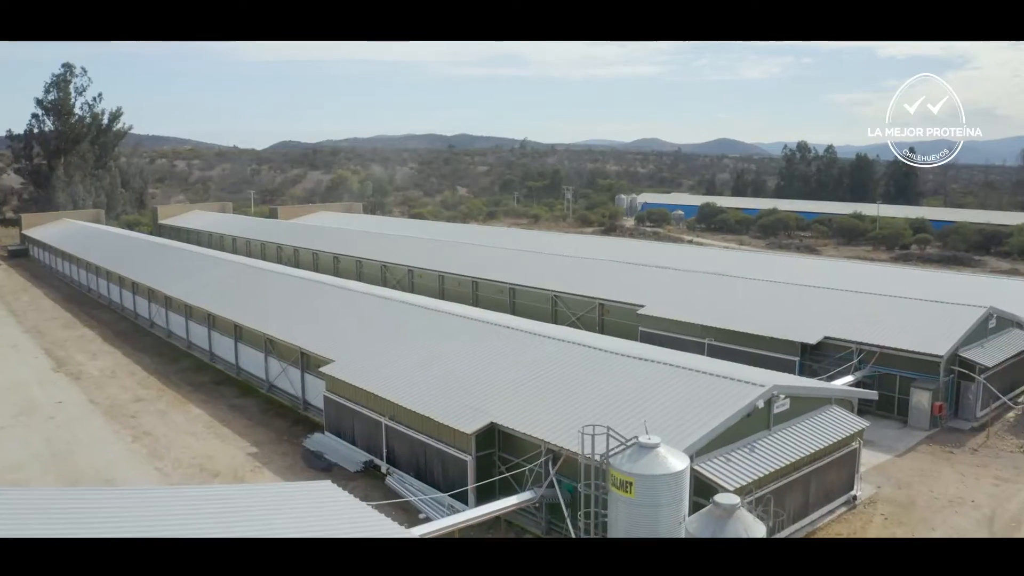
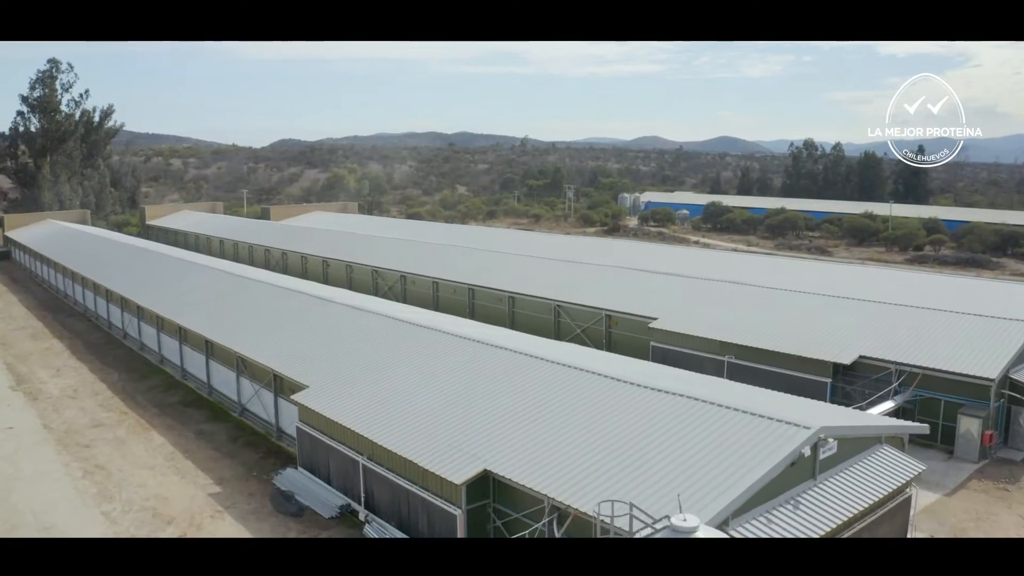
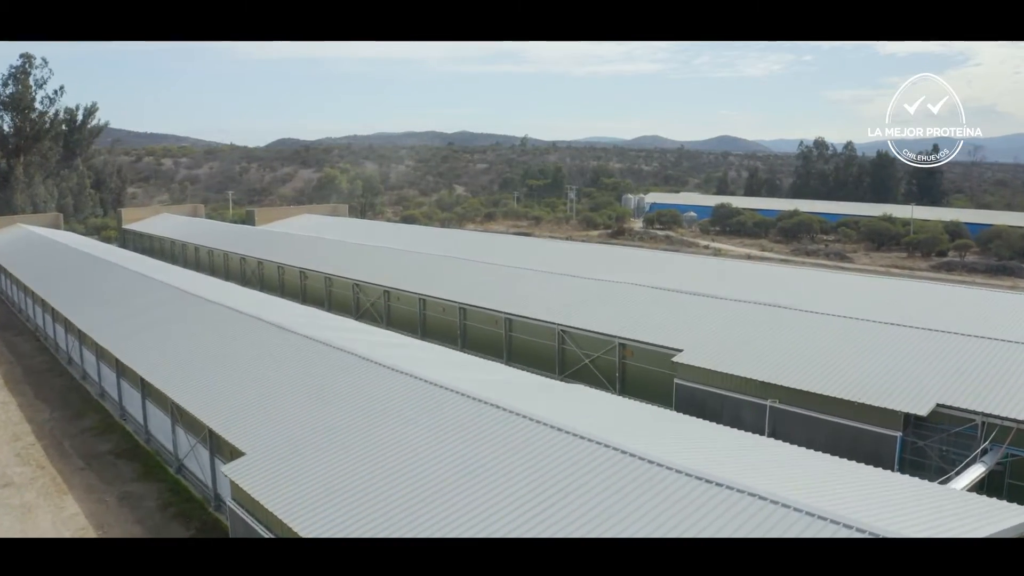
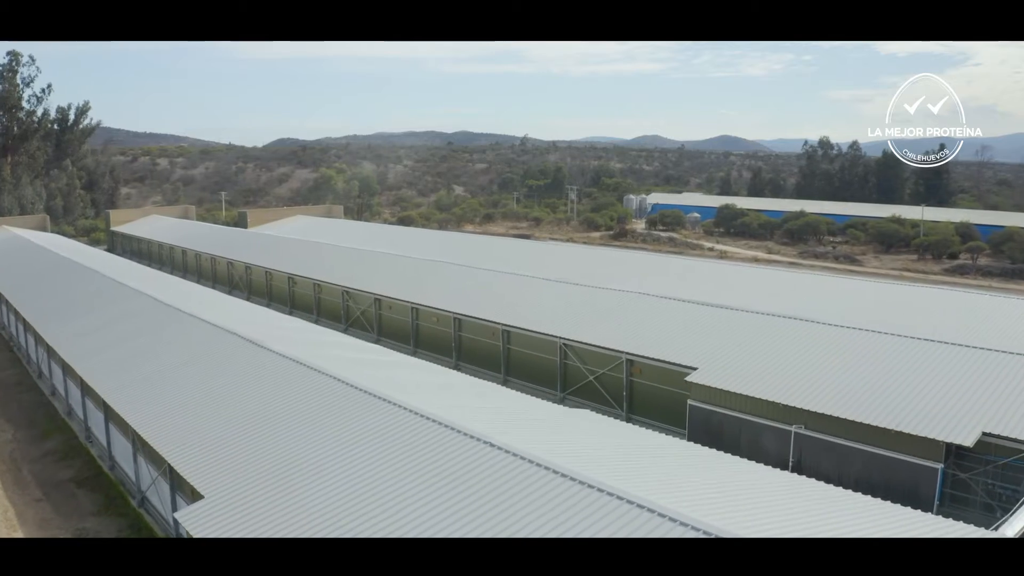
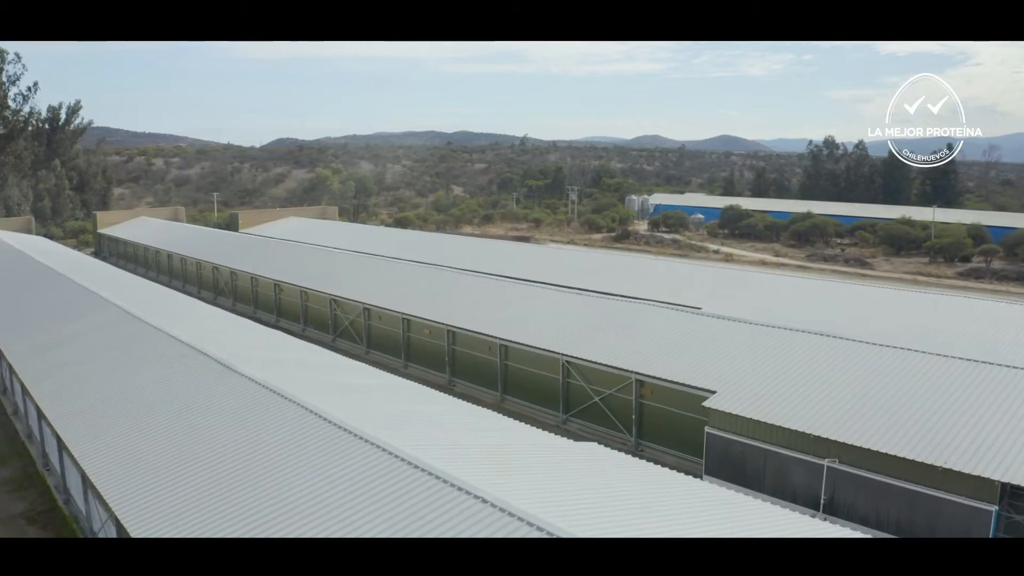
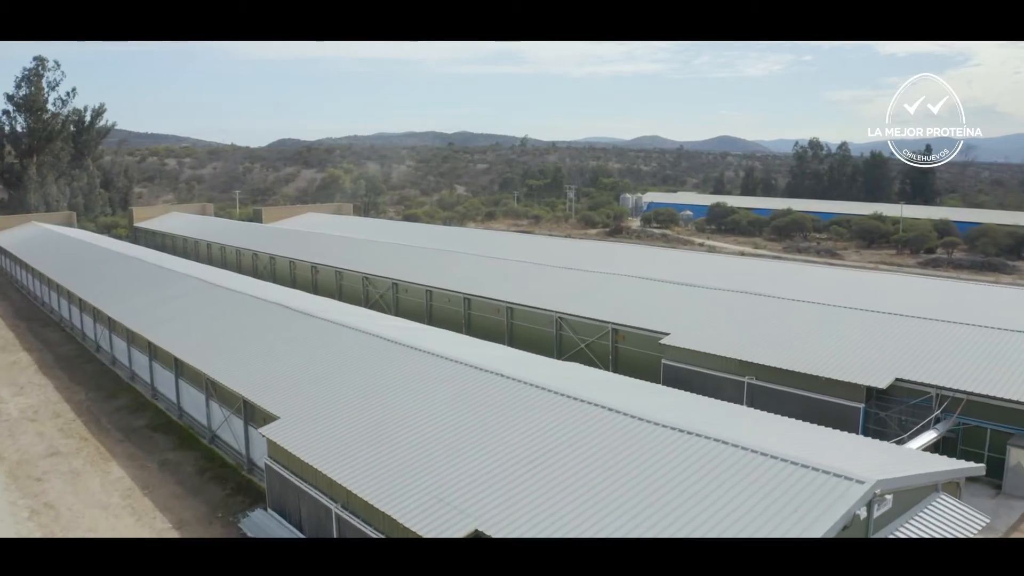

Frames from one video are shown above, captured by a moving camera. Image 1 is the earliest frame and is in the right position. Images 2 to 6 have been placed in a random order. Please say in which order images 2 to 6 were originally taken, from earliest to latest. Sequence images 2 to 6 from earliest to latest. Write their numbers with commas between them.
2, 6, 3, 4, 5
